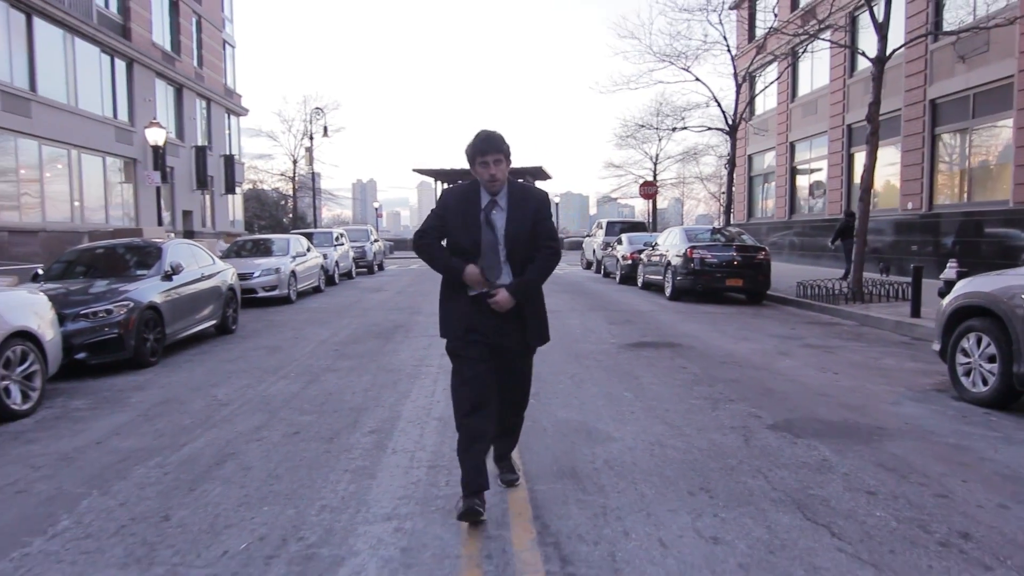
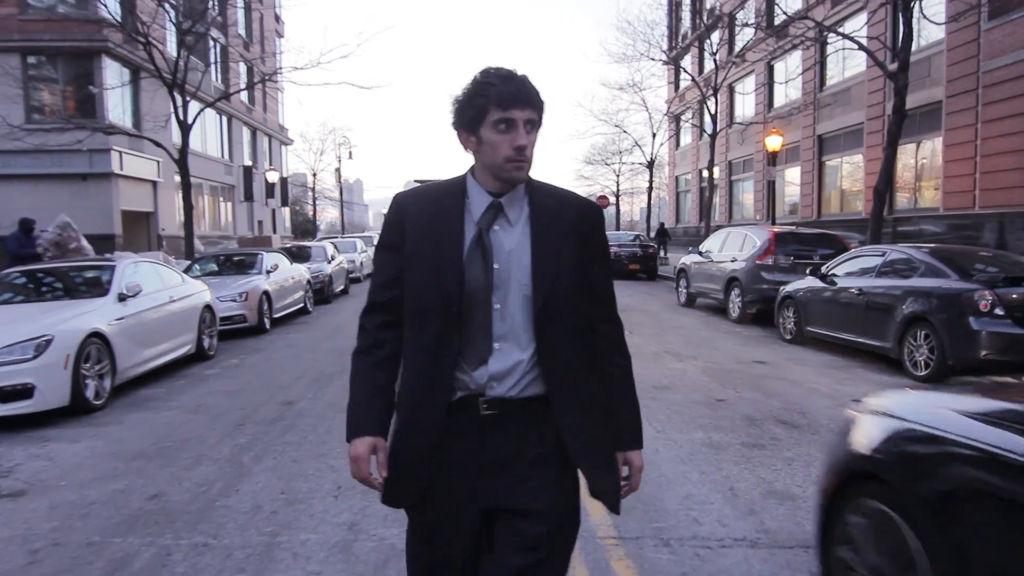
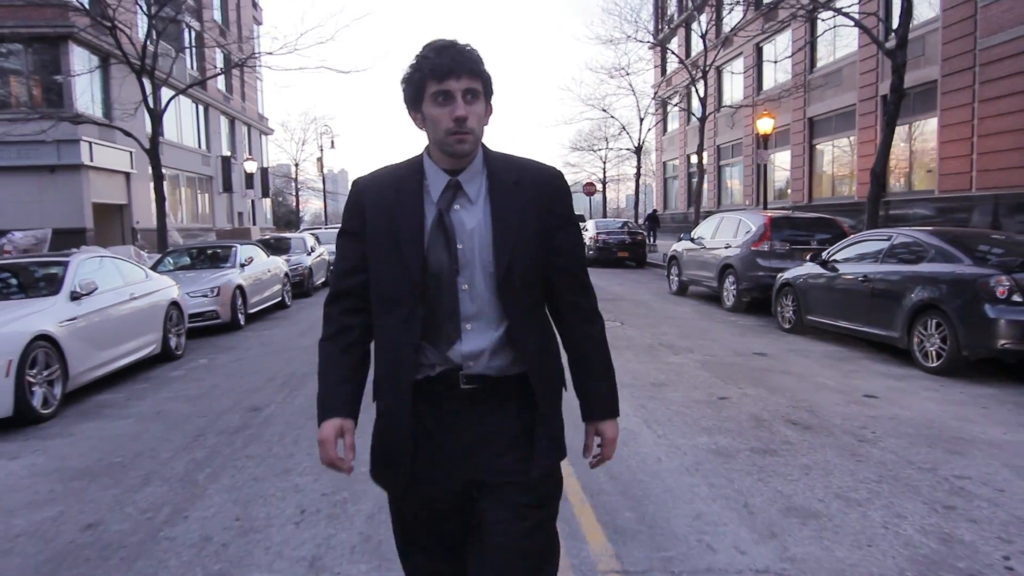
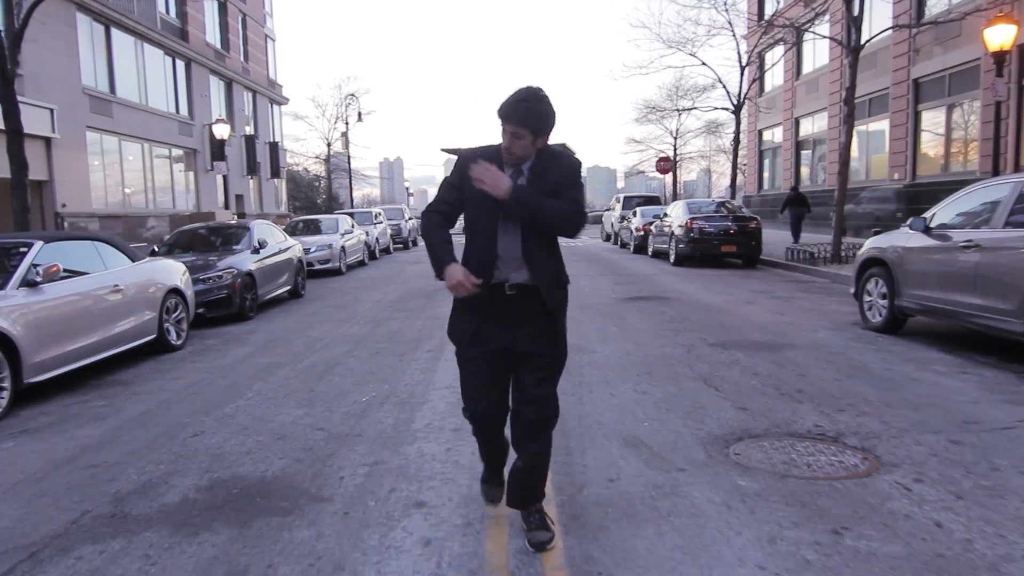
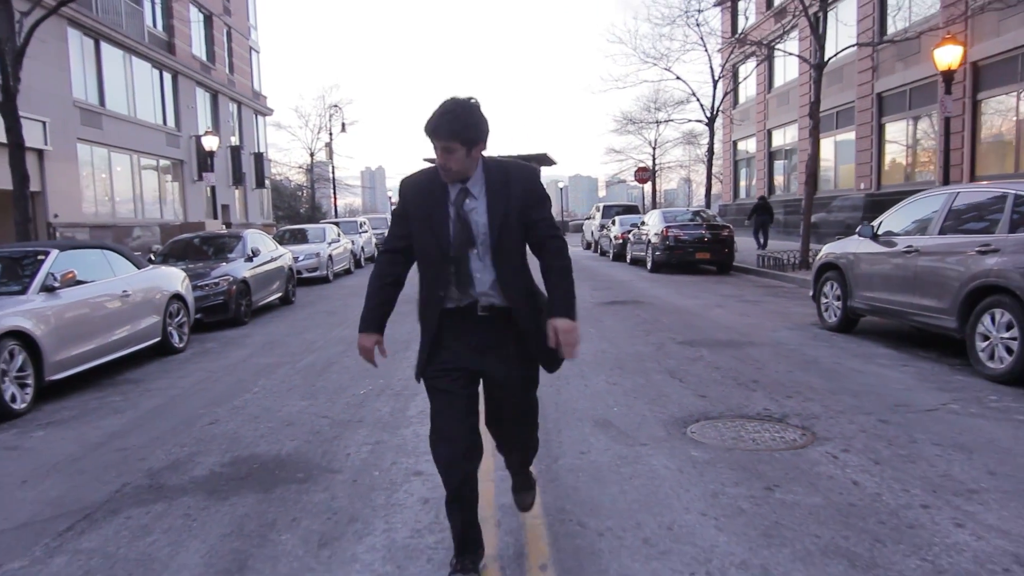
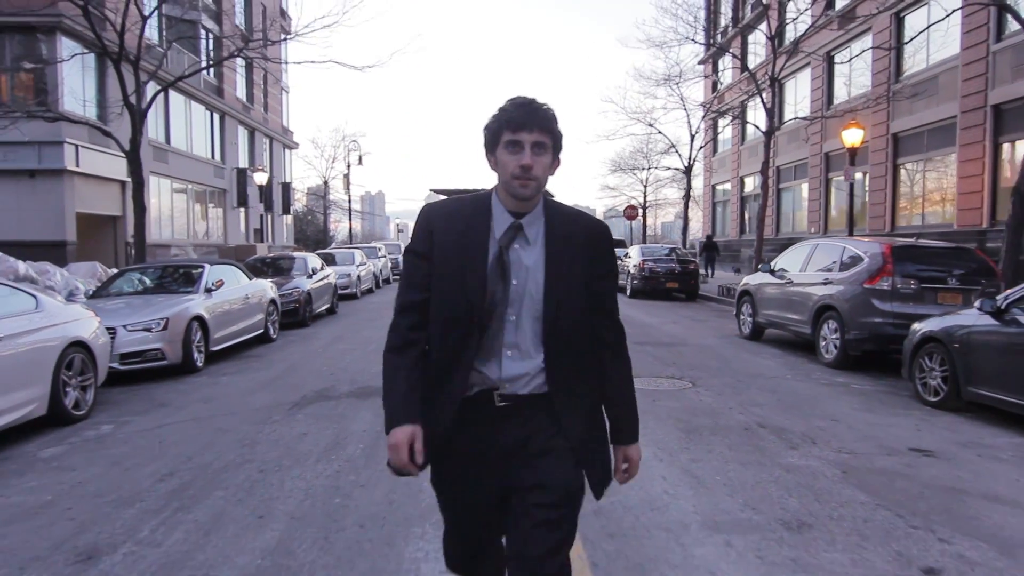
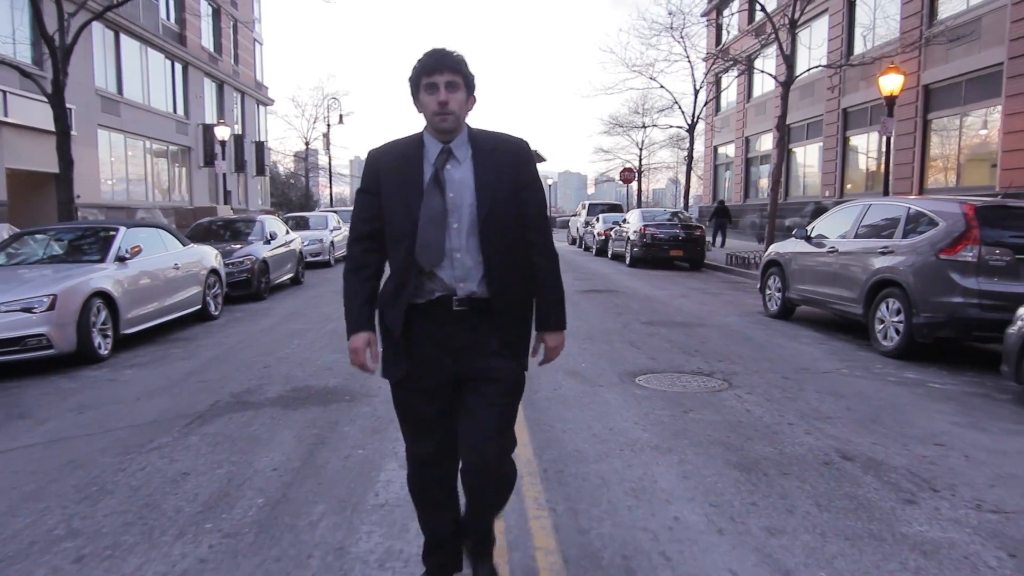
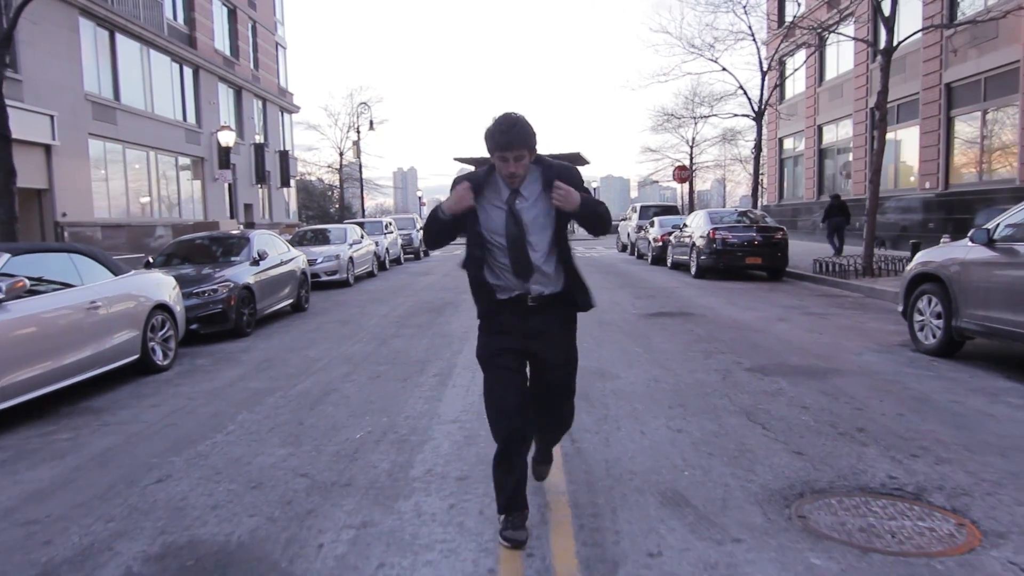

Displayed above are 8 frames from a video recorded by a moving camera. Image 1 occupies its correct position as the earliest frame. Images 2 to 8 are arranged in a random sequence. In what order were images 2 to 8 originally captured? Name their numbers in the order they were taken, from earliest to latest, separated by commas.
8, 4, 5, 7, 6, 3, 2
